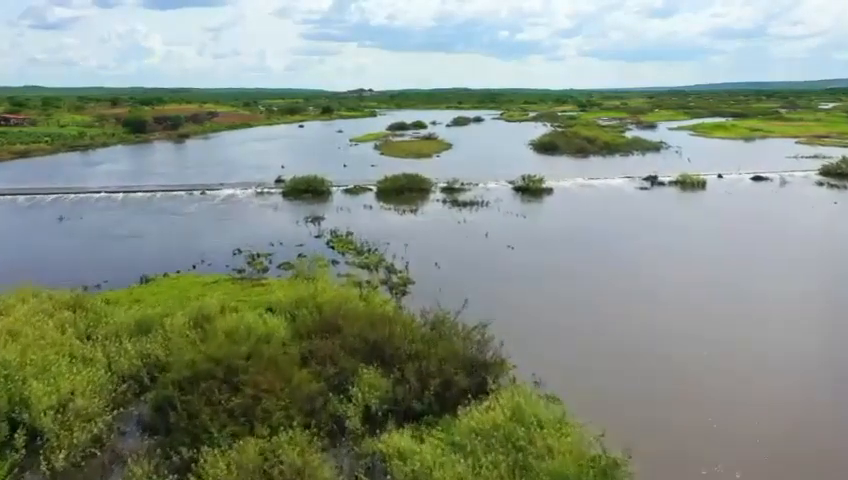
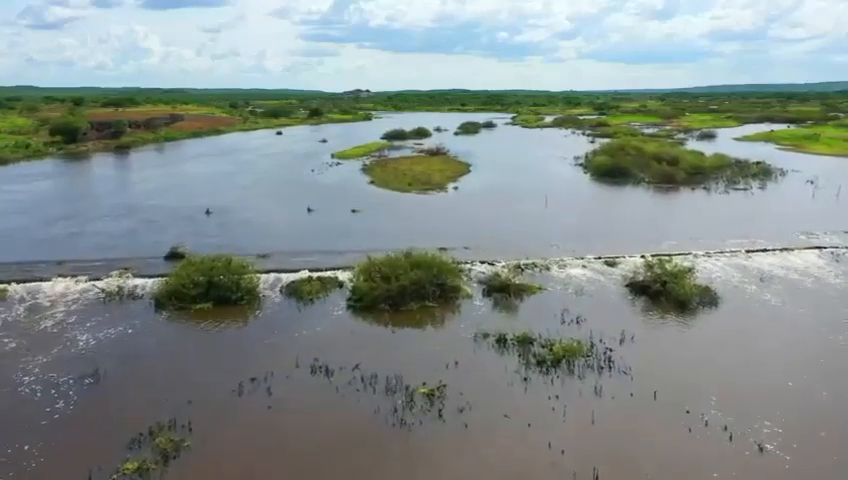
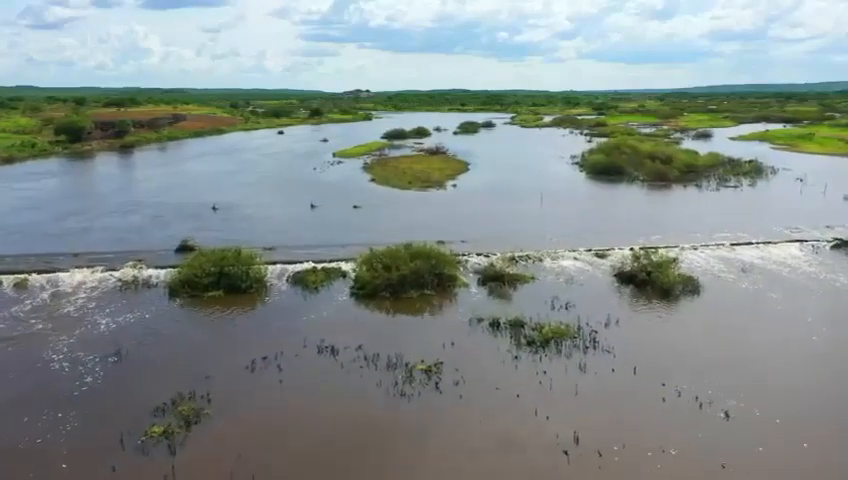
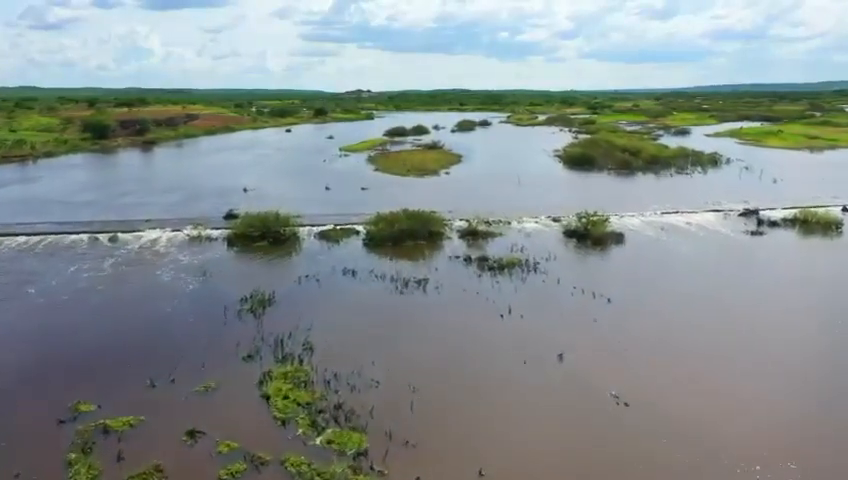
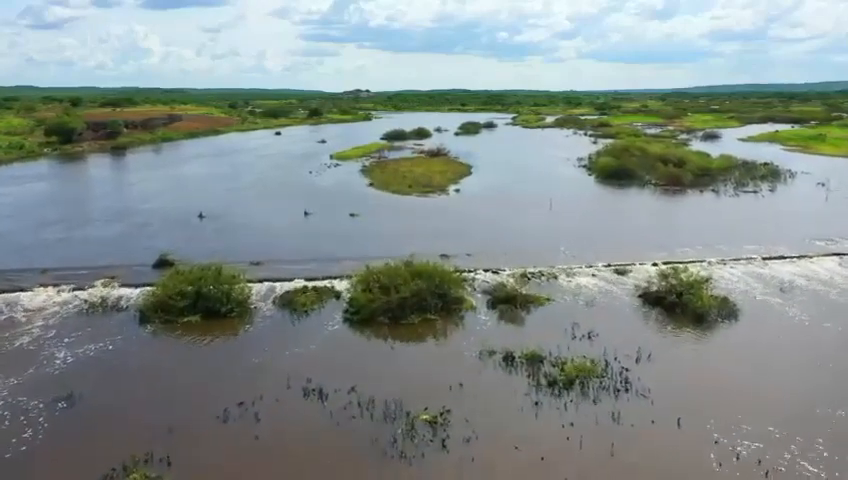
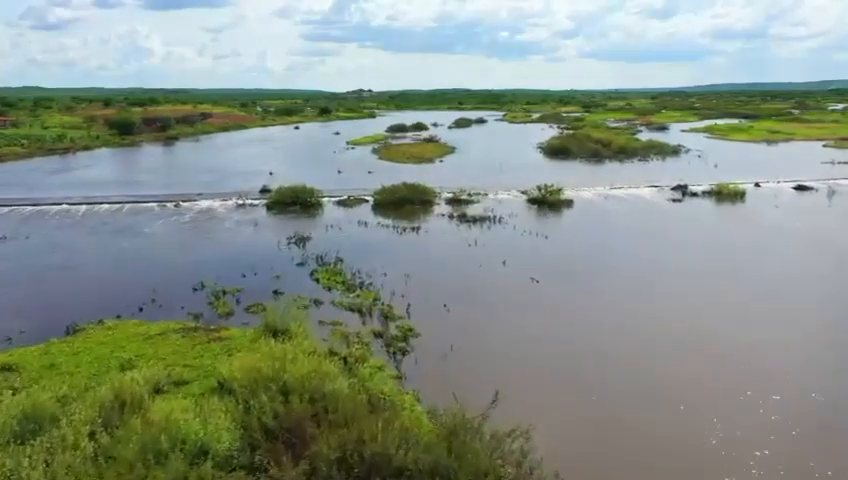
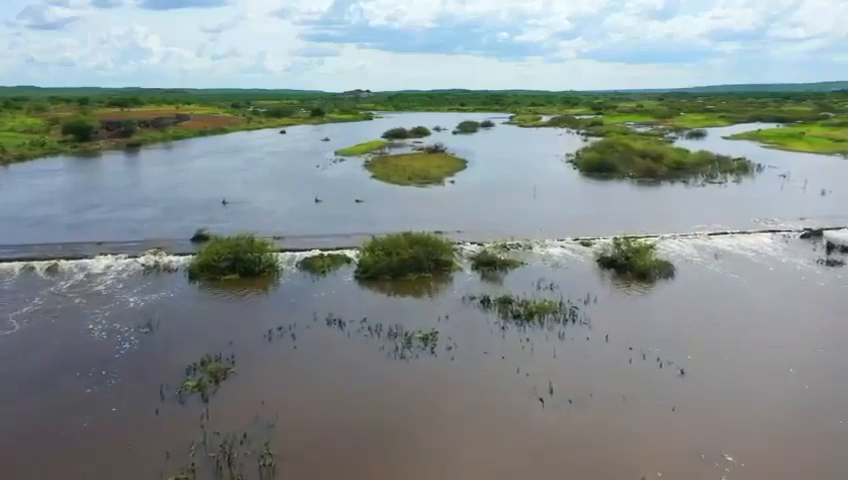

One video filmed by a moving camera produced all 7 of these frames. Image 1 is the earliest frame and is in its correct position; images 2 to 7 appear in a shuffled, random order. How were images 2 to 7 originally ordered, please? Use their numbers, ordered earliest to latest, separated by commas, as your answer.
6, 4, 7, 3, 2, 5
